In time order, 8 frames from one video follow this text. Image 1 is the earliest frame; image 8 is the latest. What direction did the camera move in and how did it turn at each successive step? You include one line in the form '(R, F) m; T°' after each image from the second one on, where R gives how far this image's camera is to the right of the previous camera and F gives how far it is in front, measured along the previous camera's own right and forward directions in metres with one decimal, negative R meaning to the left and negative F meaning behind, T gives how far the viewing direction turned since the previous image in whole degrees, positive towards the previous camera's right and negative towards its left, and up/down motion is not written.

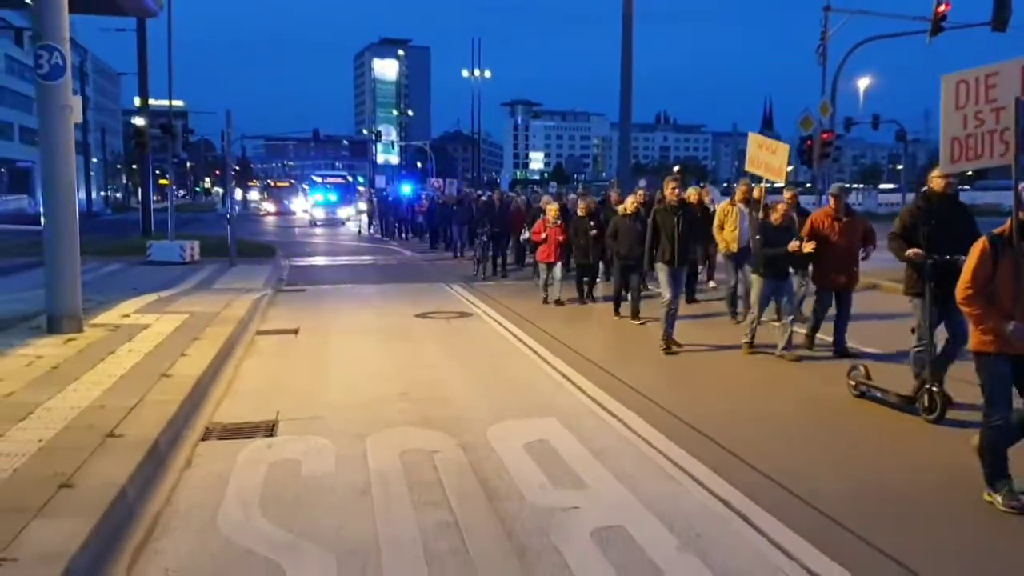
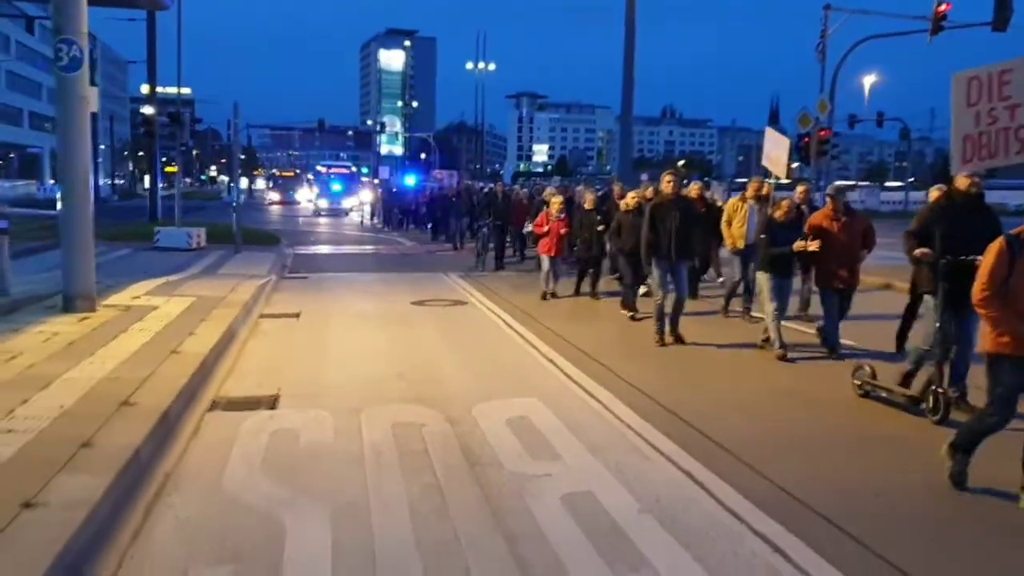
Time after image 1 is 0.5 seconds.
(+0.1, -0.6) m; 0°
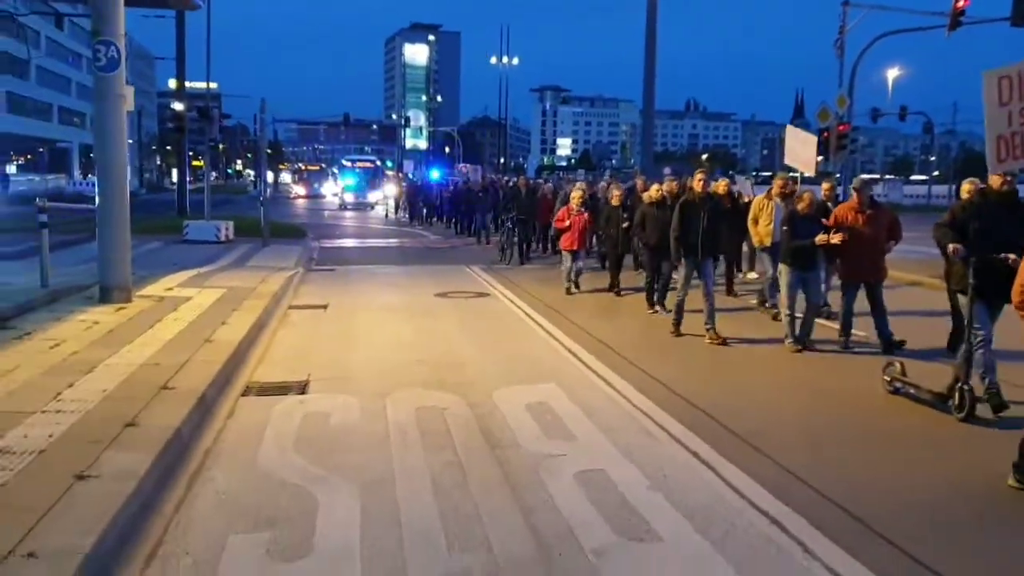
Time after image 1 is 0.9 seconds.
(0.0, -0.3) m; -1°
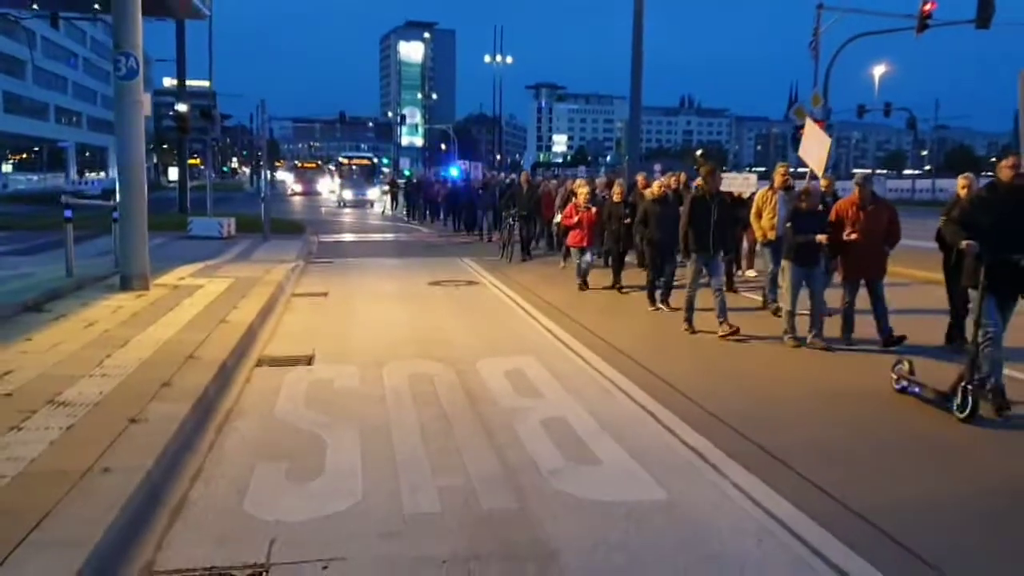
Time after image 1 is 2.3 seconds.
(+0.2, -1.2) m; 0°
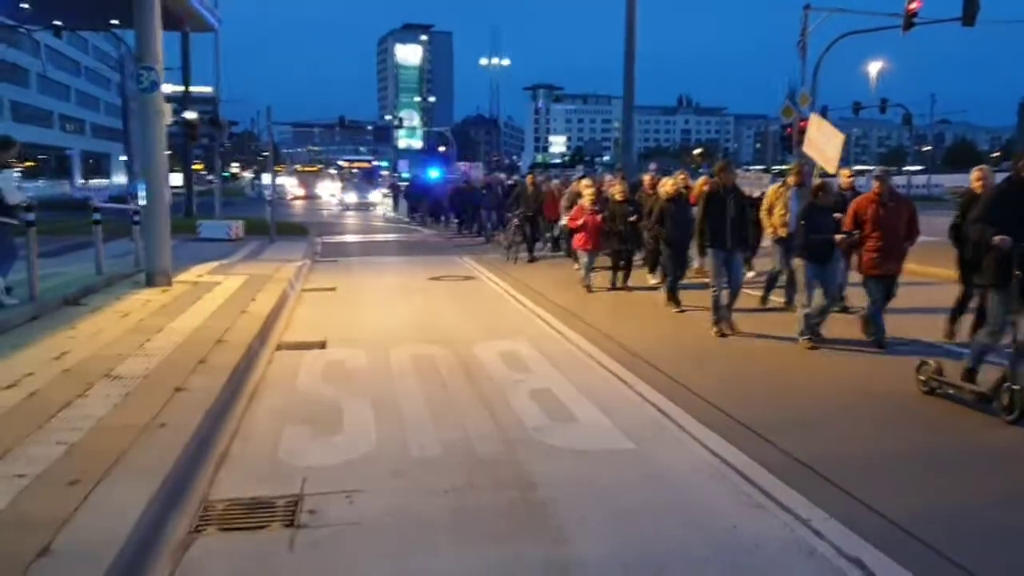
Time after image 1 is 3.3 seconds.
(+0.1, -1.1) m; 0°
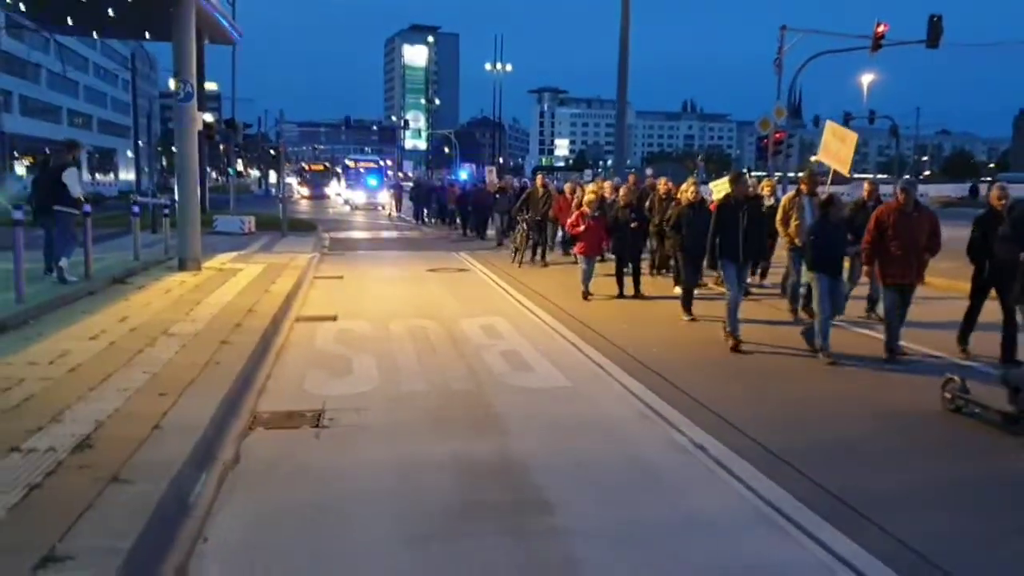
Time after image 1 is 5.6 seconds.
(+0.3, -2.1) m; 0°
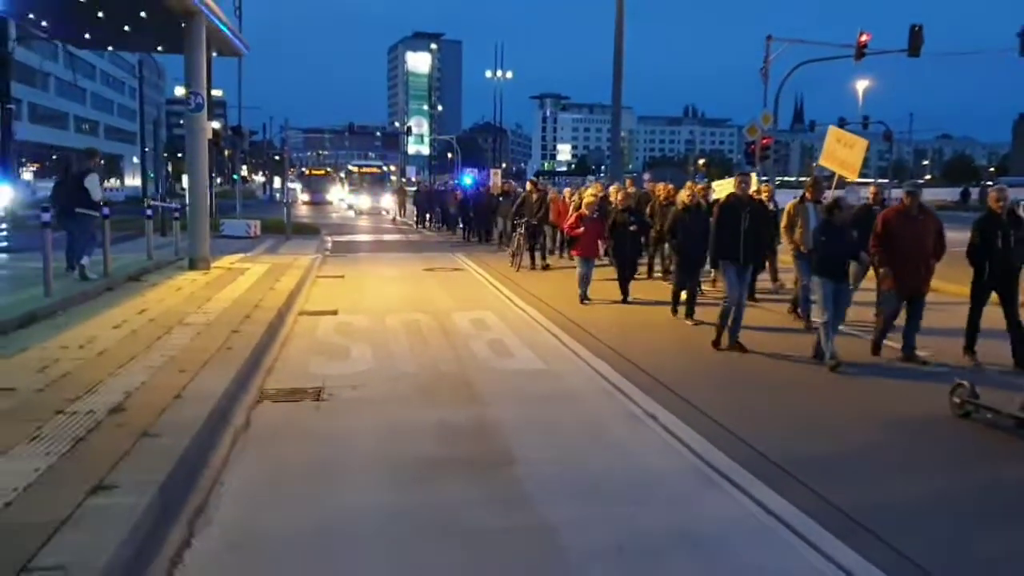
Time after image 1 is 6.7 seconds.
(+0.2, -1.0) m; 0°
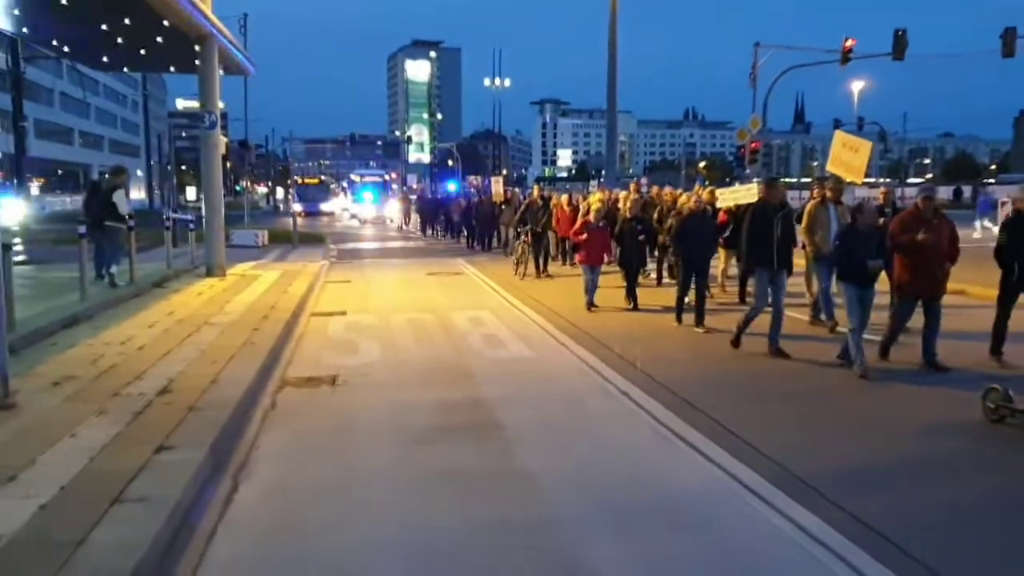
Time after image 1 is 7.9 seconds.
(+0.1, -1.2) m; 0°
